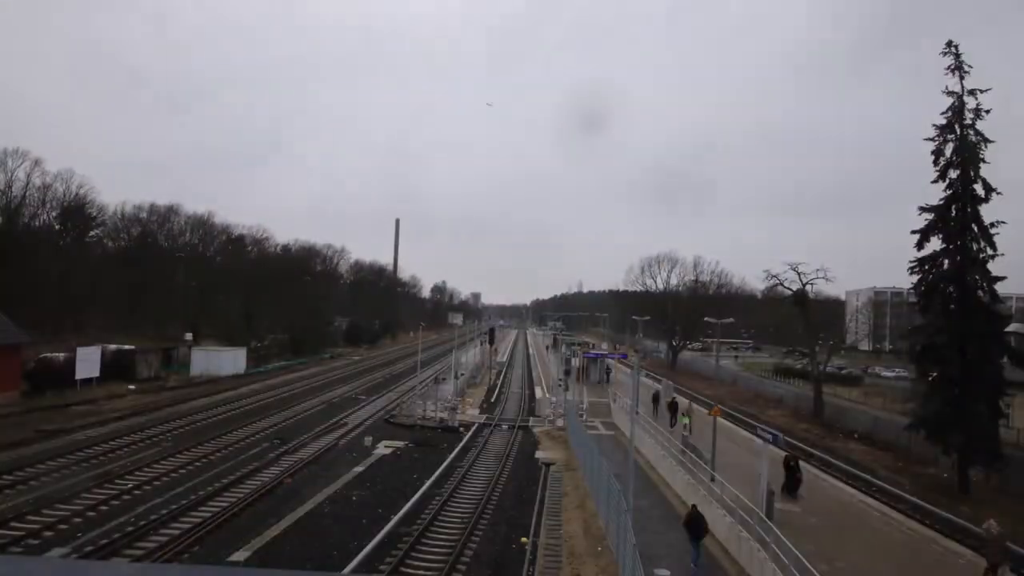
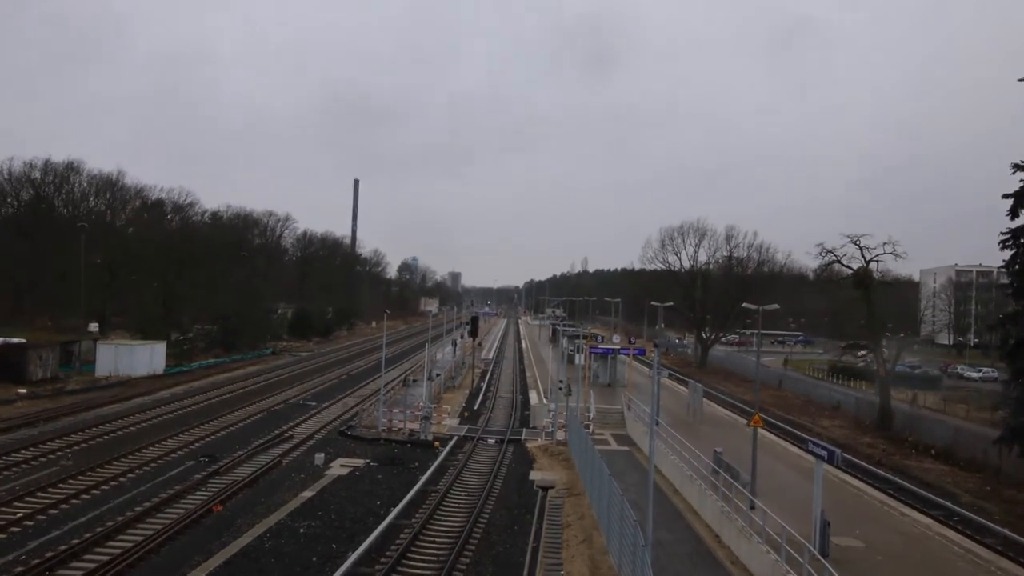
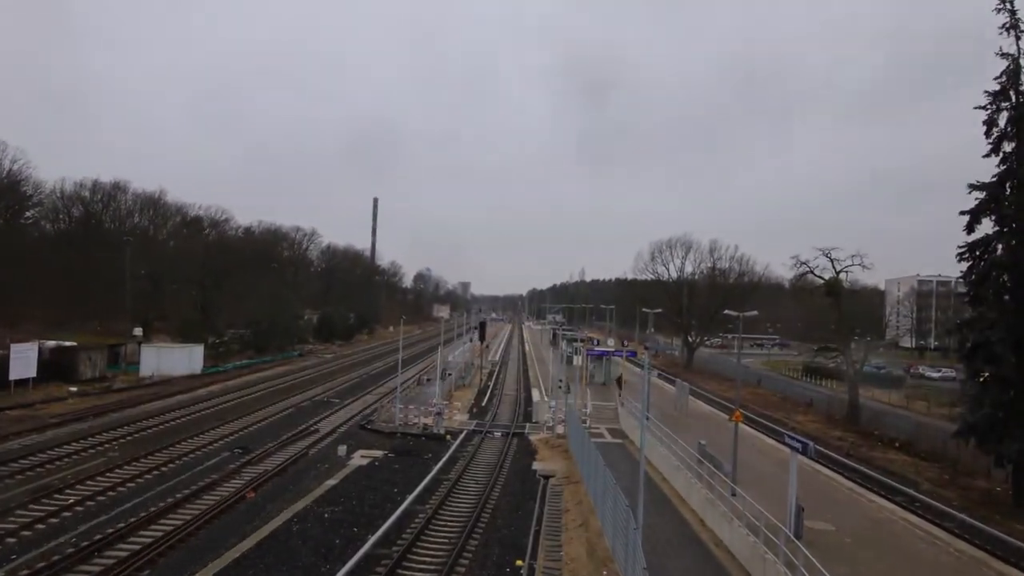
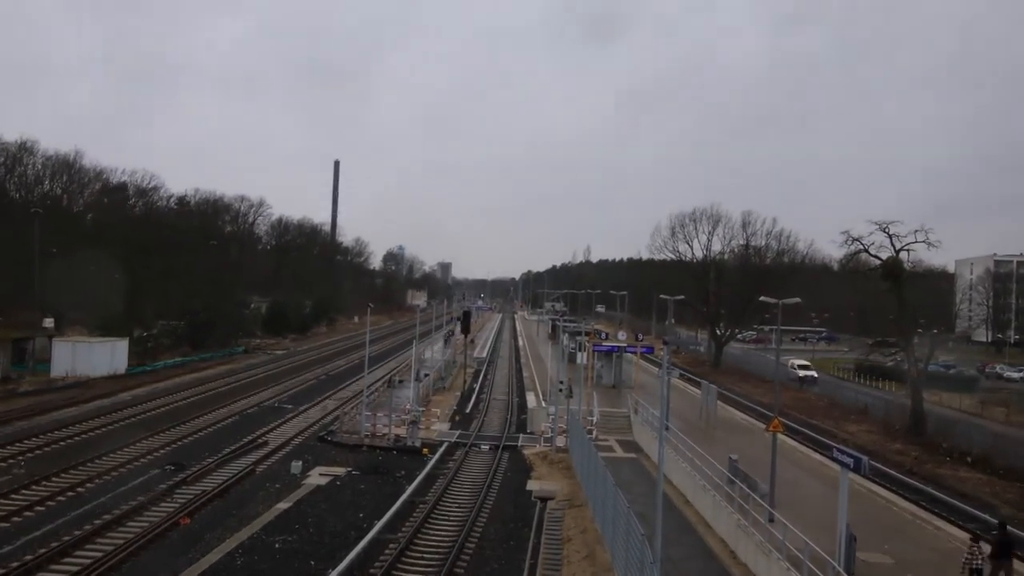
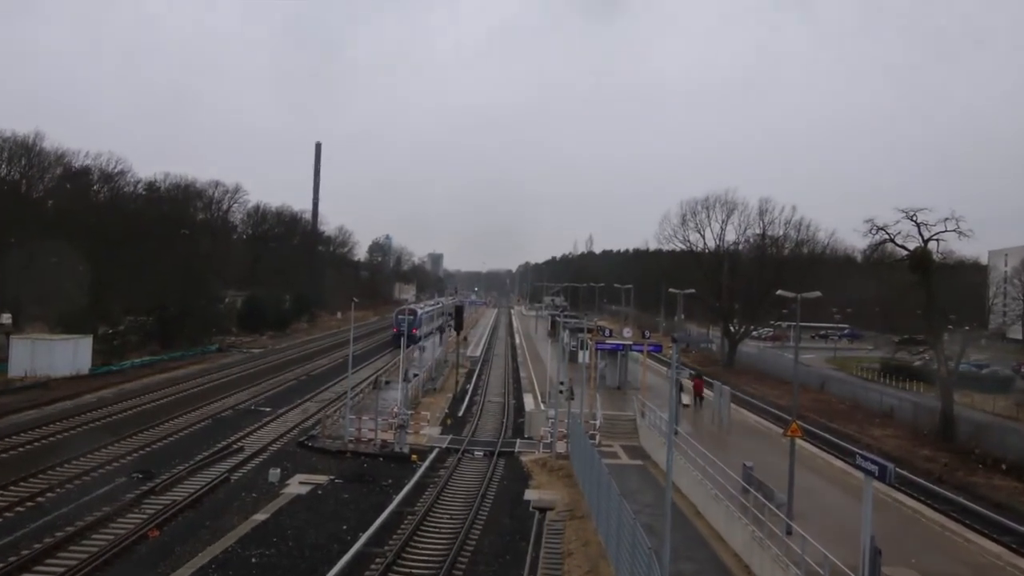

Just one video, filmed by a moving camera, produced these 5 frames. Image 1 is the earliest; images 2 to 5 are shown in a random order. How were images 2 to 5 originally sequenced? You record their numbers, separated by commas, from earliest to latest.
3, 2, 4, 5
